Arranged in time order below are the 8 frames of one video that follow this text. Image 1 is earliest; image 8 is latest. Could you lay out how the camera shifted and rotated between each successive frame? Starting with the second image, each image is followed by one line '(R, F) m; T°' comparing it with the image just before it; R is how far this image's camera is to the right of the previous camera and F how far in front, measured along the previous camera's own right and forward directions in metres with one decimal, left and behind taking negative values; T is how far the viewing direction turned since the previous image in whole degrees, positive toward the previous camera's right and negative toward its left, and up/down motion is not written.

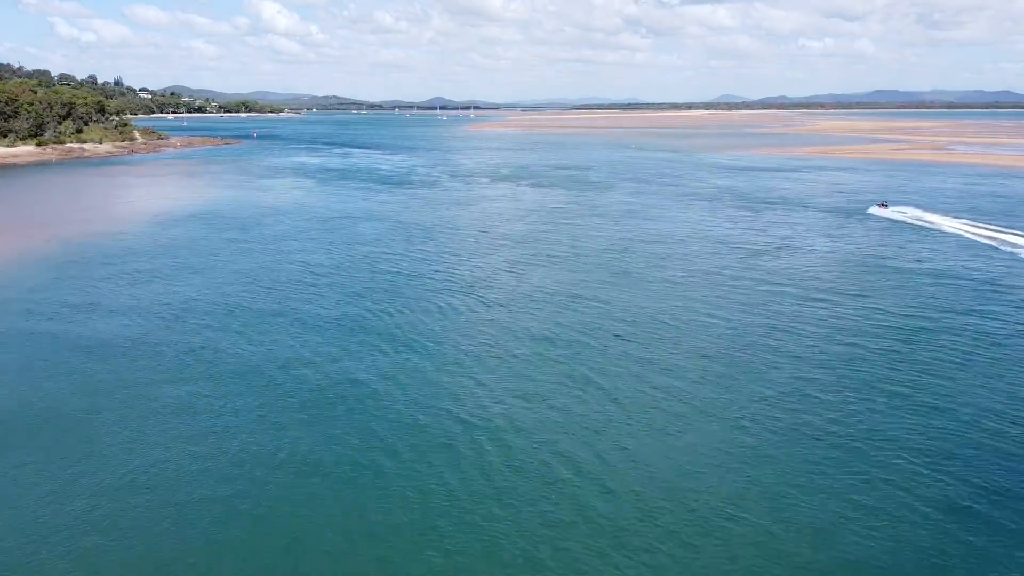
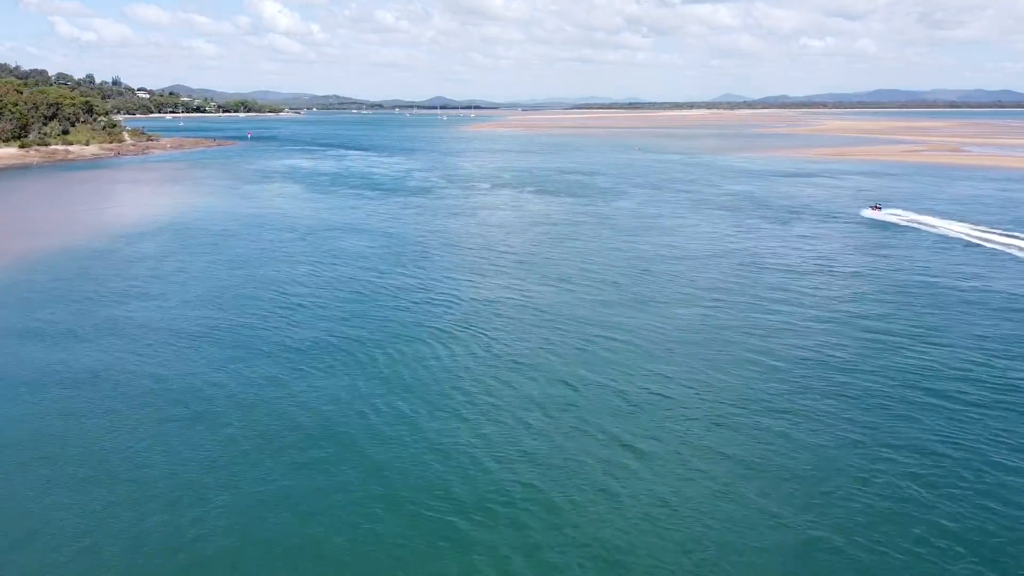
(0.0, +2.8) m; 0°
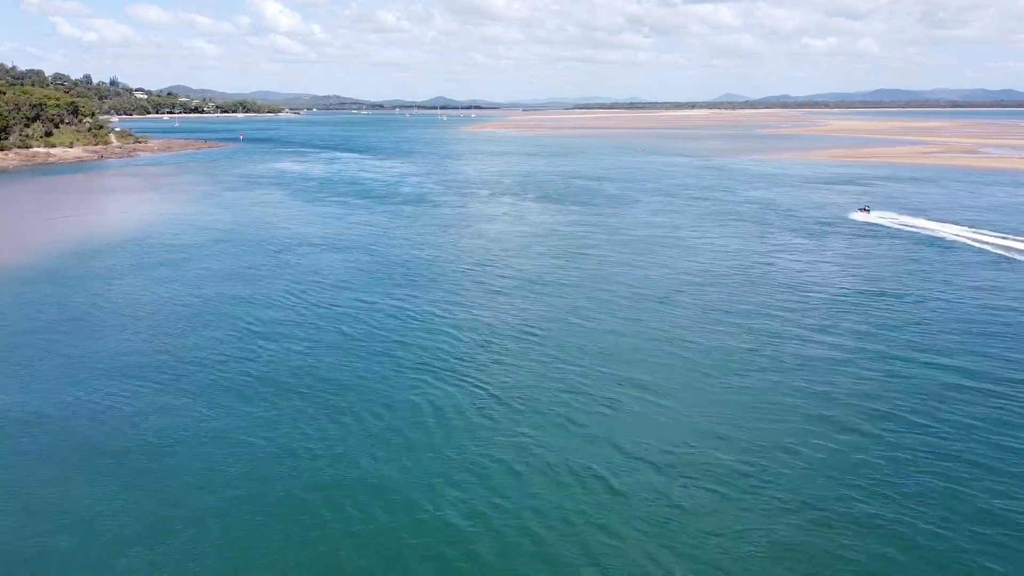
(0.0, +3.1) m; 0°
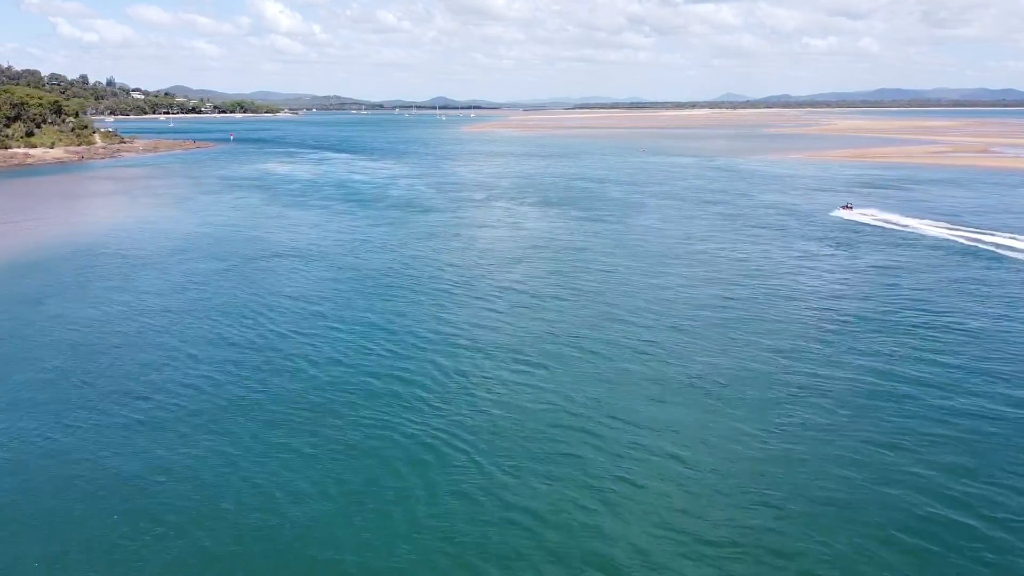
(+0.1, +2.7) m; 0°
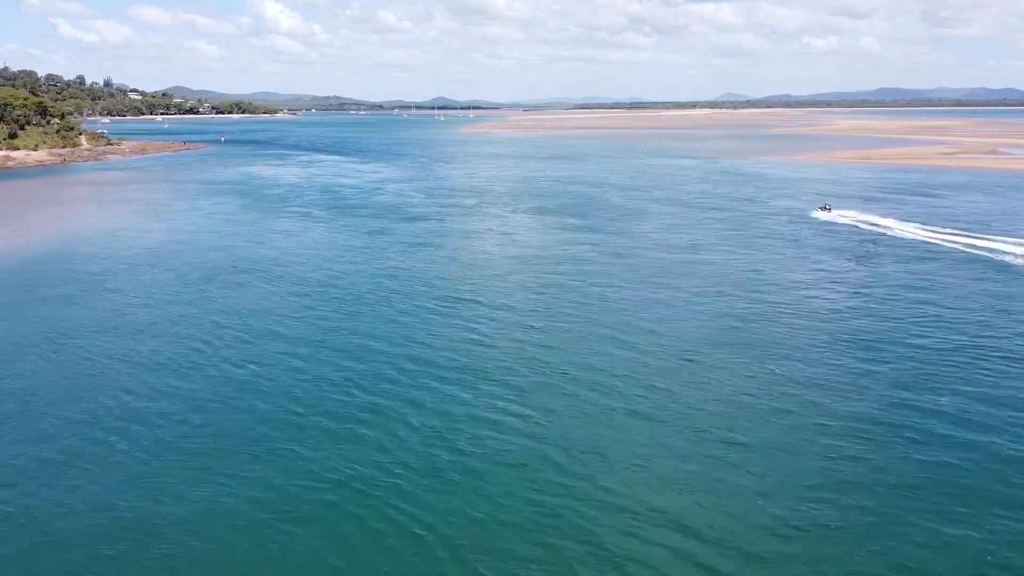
(+0.2, +2.1) m; 0°
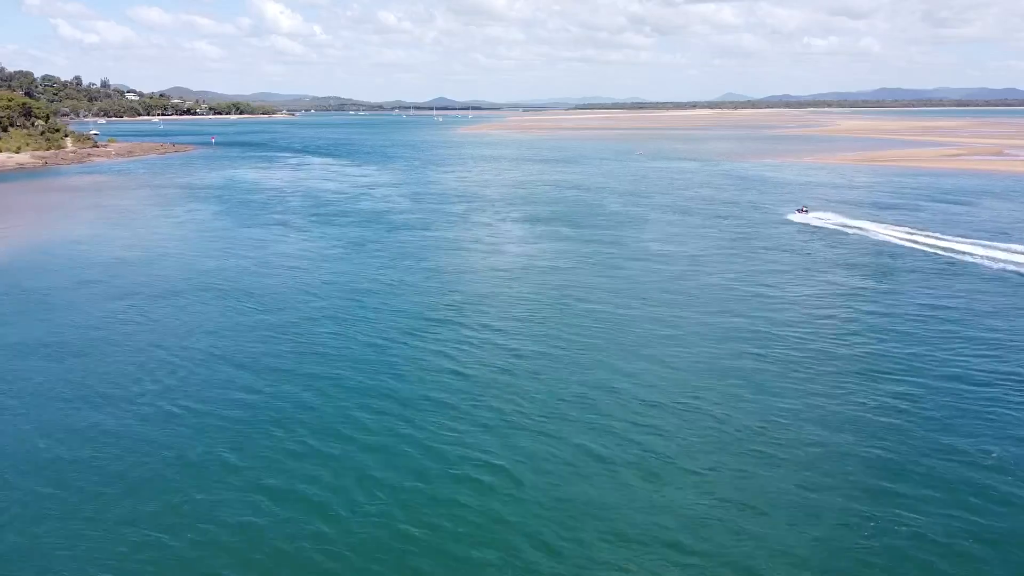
(+0.2, +1.9) m; 0°
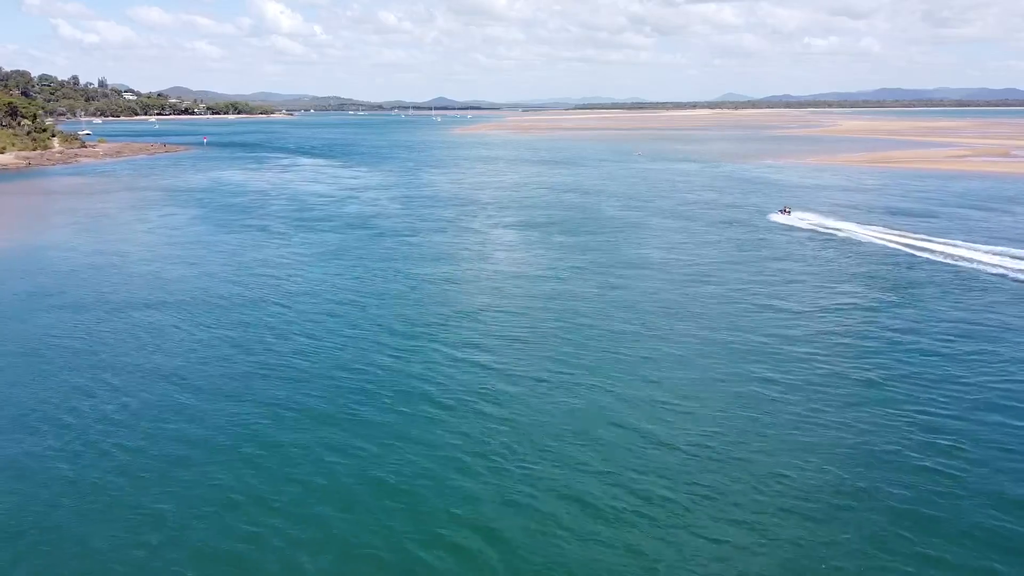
(+0.1, +1.6) m; 0°
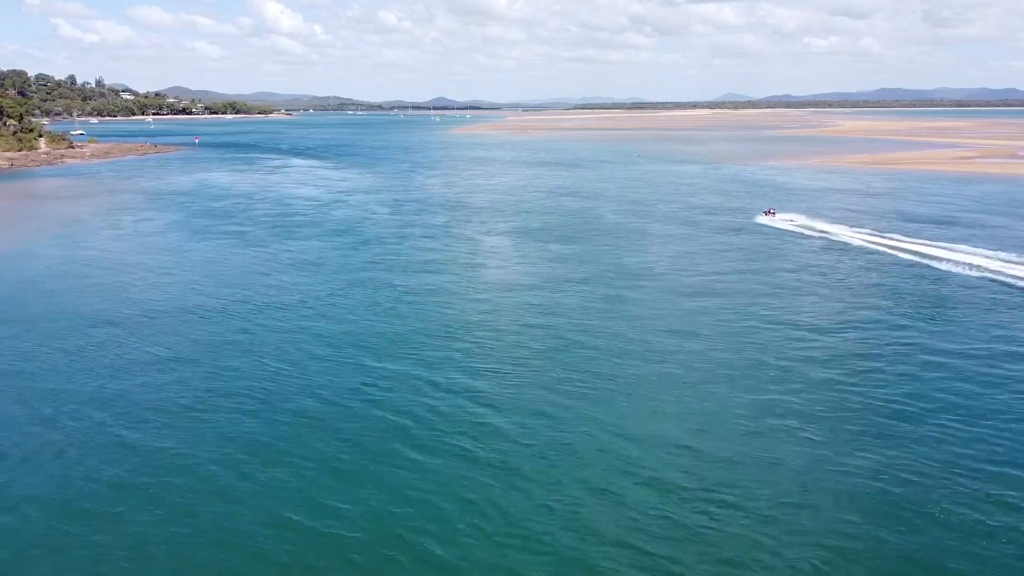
(+0.1, +1.7) m; 0°
